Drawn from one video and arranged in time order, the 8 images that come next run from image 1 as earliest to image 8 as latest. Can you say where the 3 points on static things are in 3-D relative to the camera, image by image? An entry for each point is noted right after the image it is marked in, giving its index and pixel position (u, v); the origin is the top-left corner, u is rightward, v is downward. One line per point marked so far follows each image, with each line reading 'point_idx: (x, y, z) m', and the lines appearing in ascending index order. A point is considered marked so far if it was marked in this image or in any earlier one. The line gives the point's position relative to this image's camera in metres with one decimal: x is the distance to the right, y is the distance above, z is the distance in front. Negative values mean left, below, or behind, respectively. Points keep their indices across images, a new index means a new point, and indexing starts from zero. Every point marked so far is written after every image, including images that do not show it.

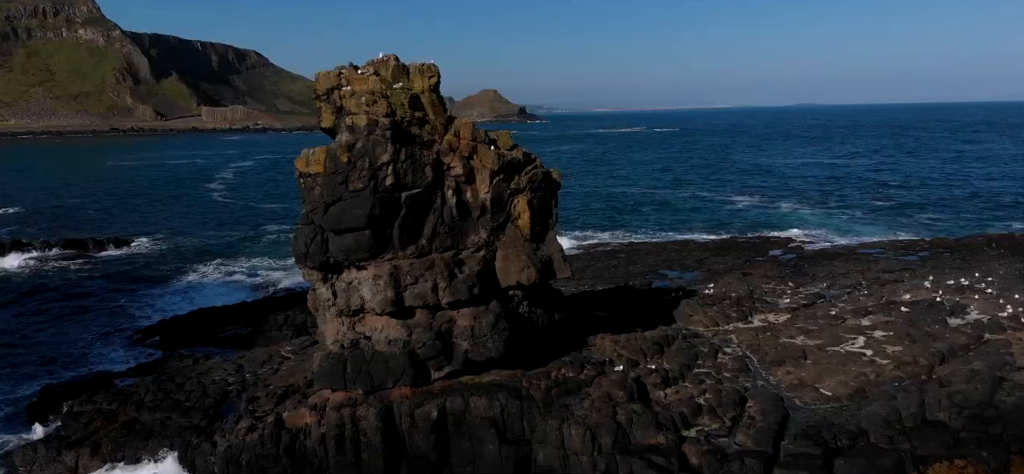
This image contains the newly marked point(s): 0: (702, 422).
0: (+3.1, -3.0, +14.3) m
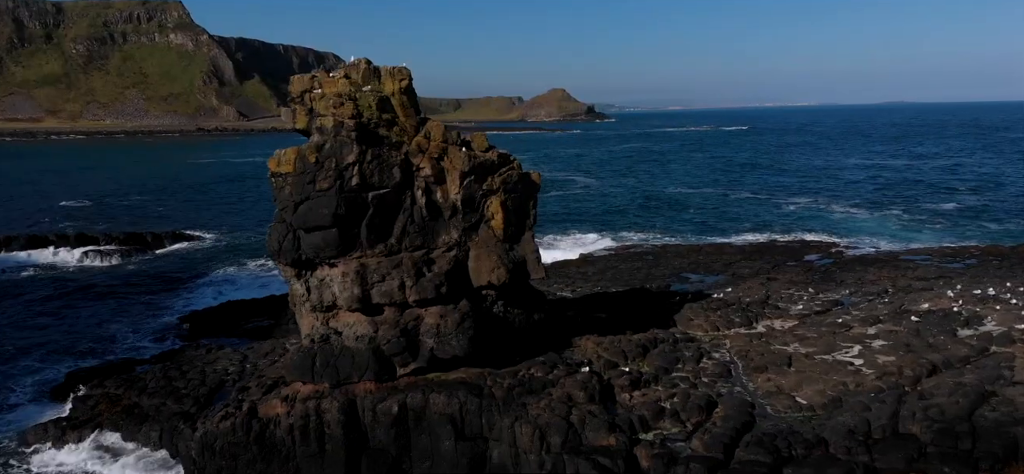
0: (+2.4, -3.0, +14.3) m
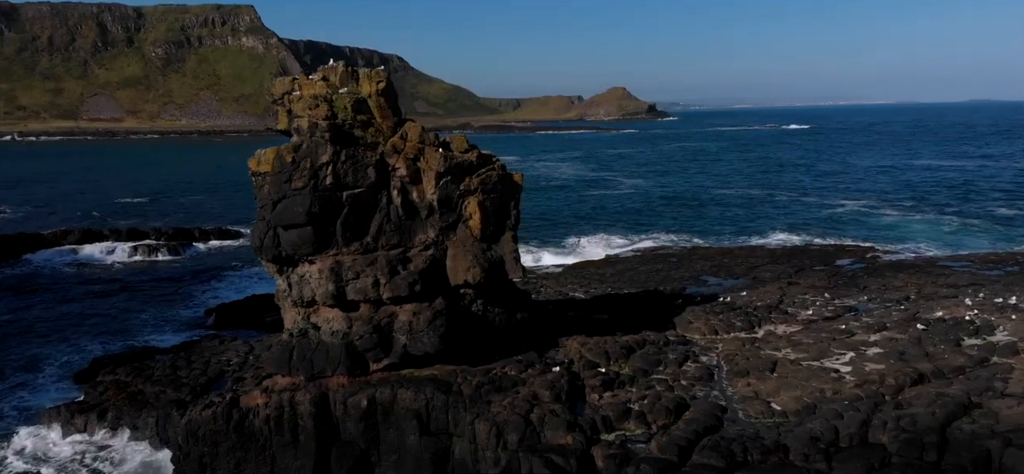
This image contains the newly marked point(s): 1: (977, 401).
0: (+1.8, -3.0, +14.4) m
1: (+7.7, -2.7, +14.9) m
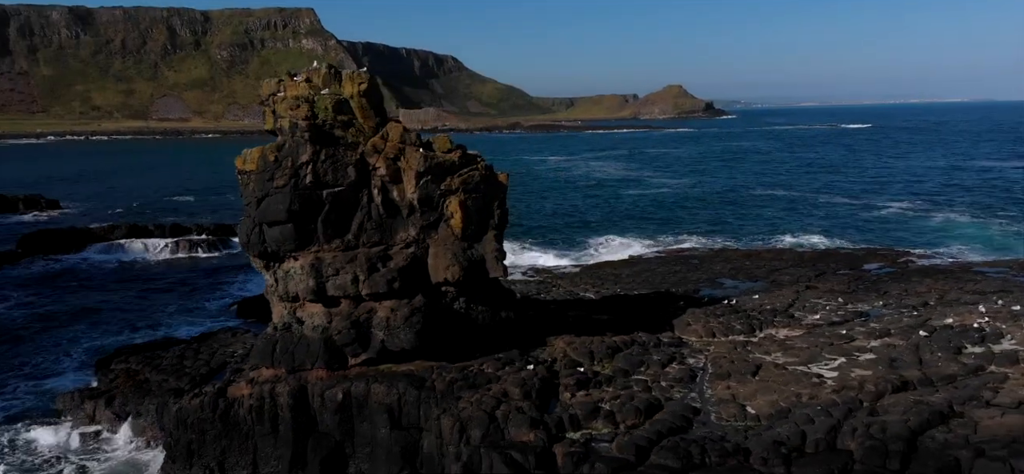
0: (+1.3, -3.0, +14.5) m
1: (+7.2, -2.8, +14.5) m
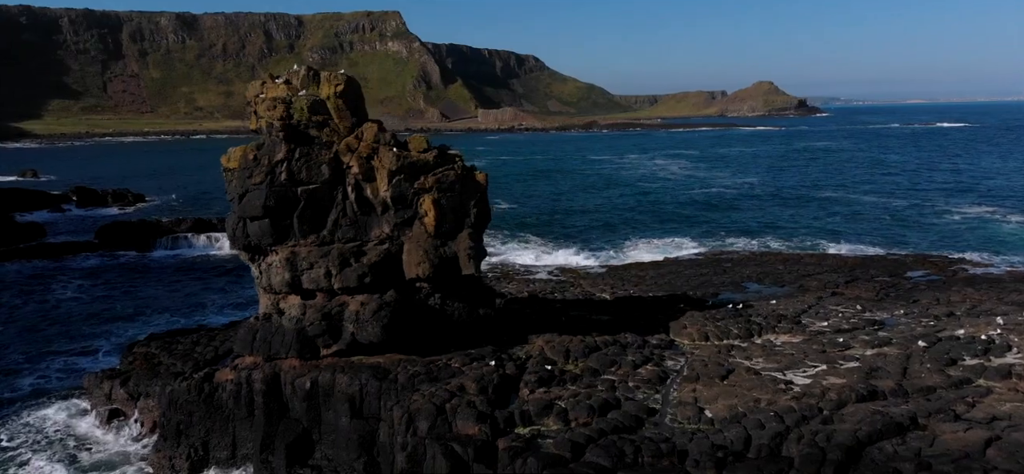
0: (+0.5, -3.0, +14.6) m
1: (+6.4, -2.9, +14.0) m
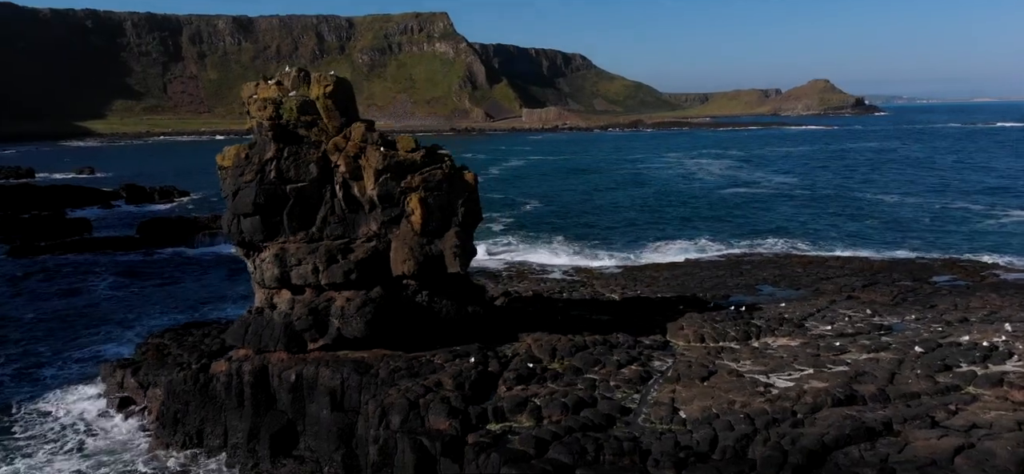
0: (+0.1, -3.0, +14.8) m
1: (+5.9, -2.9, +13.7) m
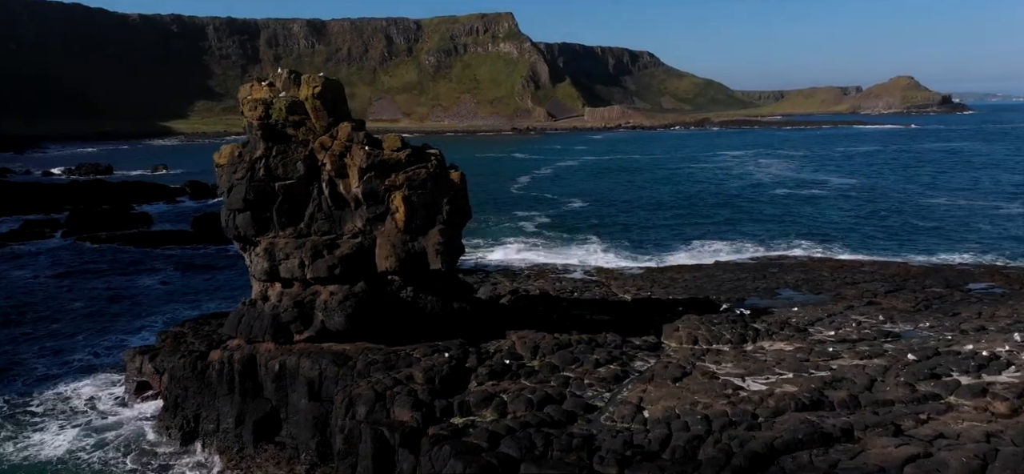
0: (-0.6, -3.0, +15.1) m
1: (+5.2, -3.0, +13.4) m
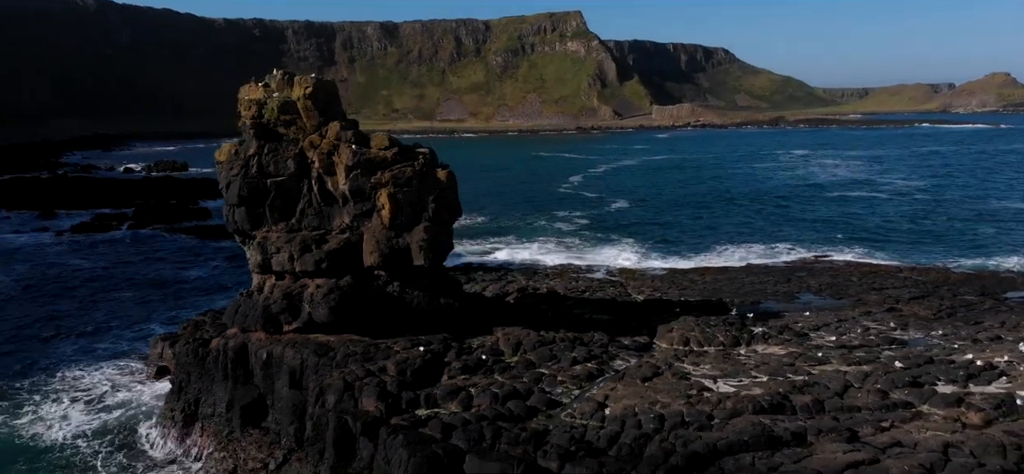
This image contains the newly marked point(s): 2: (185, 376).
0: (-1.2, -2.9, +15.4) m
1: (+4.3, -3.0, +13.2) m
2: (-7.0, -3.0, +19.0) m
